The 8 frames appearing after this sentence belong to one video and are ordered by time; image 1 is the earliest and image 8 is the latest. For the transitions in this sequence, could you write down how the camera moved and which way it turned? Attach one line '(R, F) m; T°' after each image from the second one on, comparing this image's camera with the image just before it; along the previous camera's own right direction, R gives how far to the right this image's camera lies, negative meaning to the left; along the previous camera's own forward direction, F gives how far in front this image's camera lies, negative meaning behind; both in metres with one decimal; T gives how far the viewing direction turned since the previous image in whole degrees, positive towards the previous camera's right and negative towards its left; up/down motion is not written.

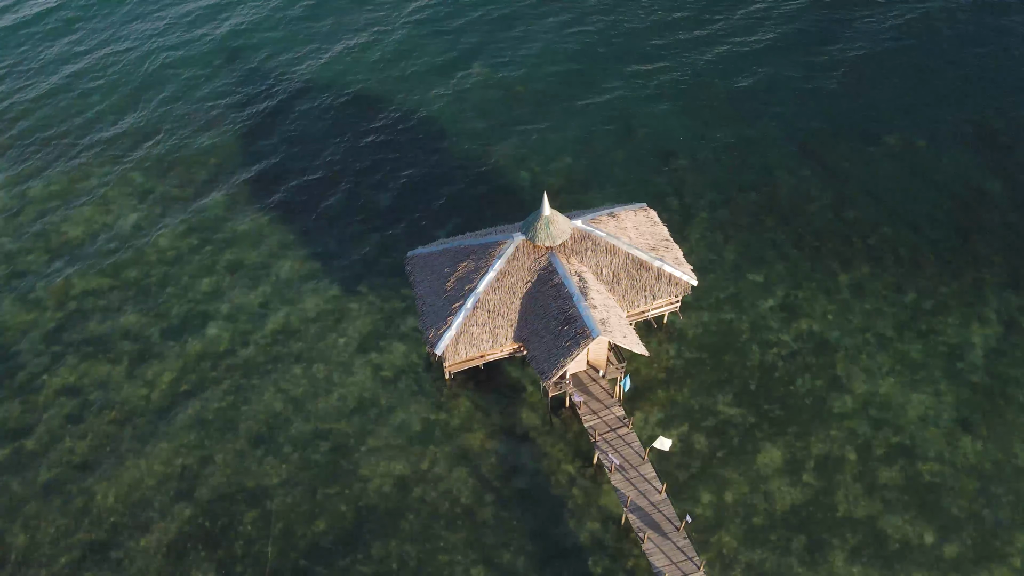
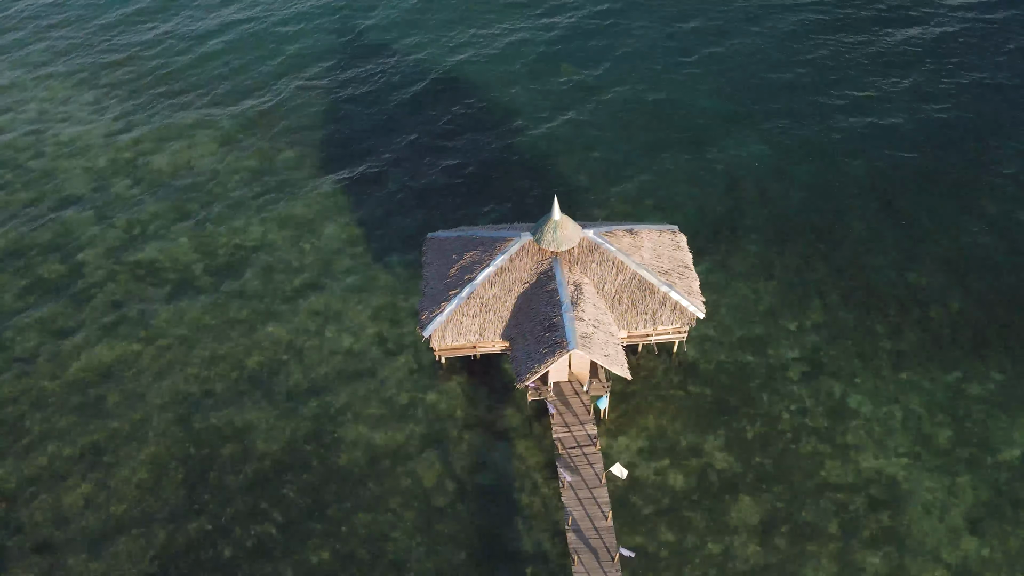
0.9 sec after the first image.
(+3.9, +0.4) m; -9°
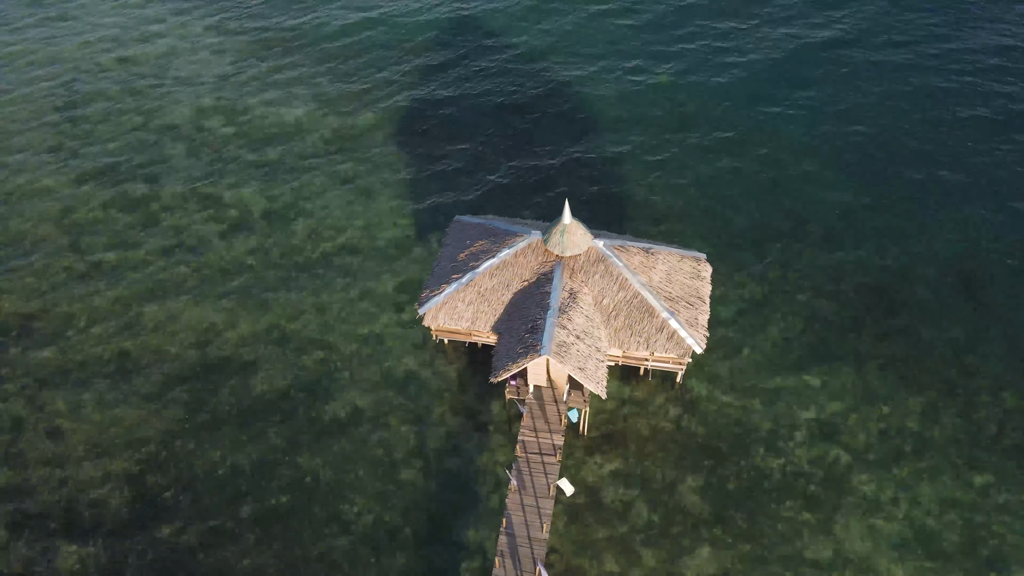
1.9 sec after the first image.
(+4.1, +0.5) m; -10°
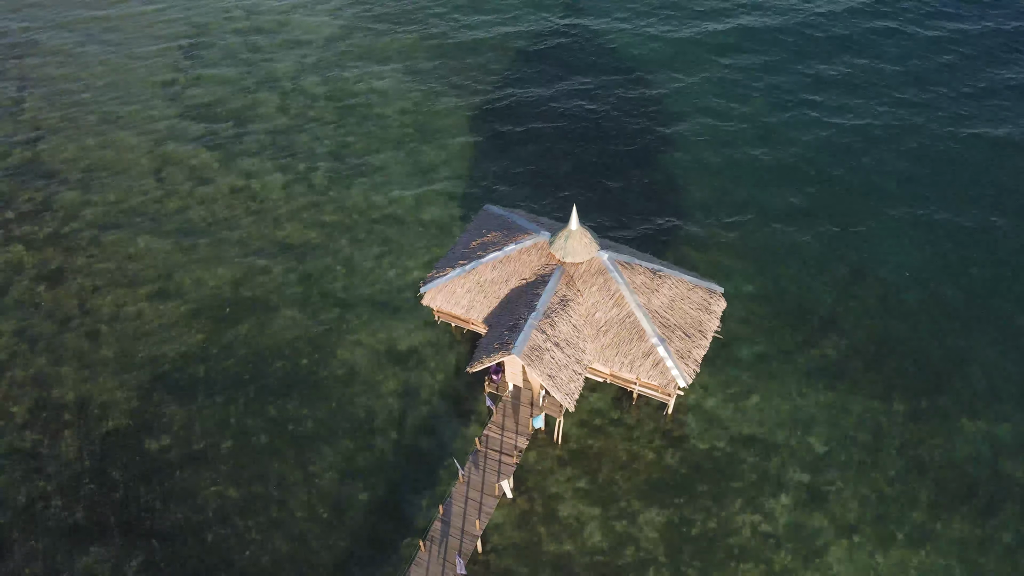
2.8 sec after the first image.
(+4.0, +0.4) m; -10°
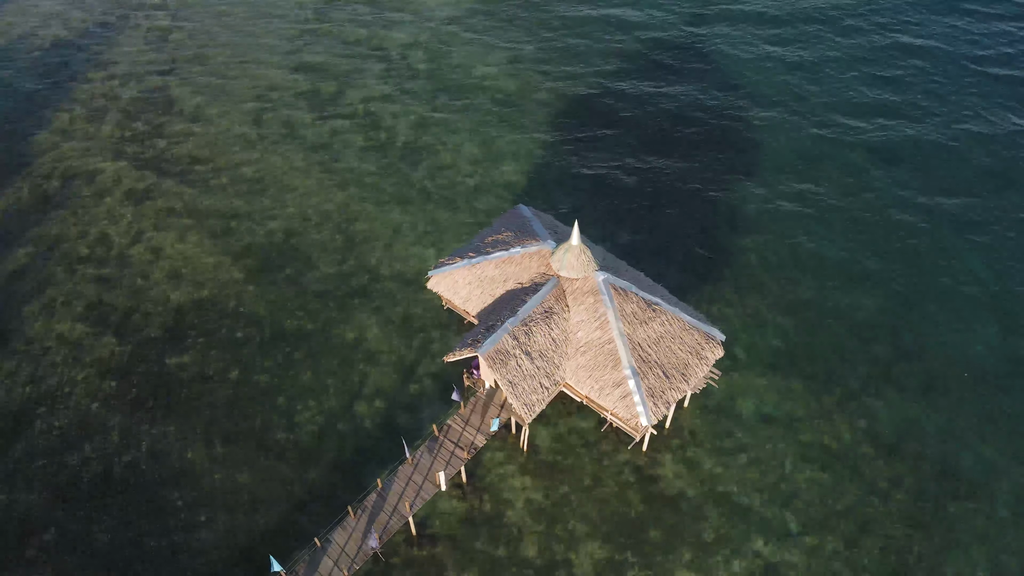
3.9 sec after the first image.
(+4.5, +0.3) m; -10°
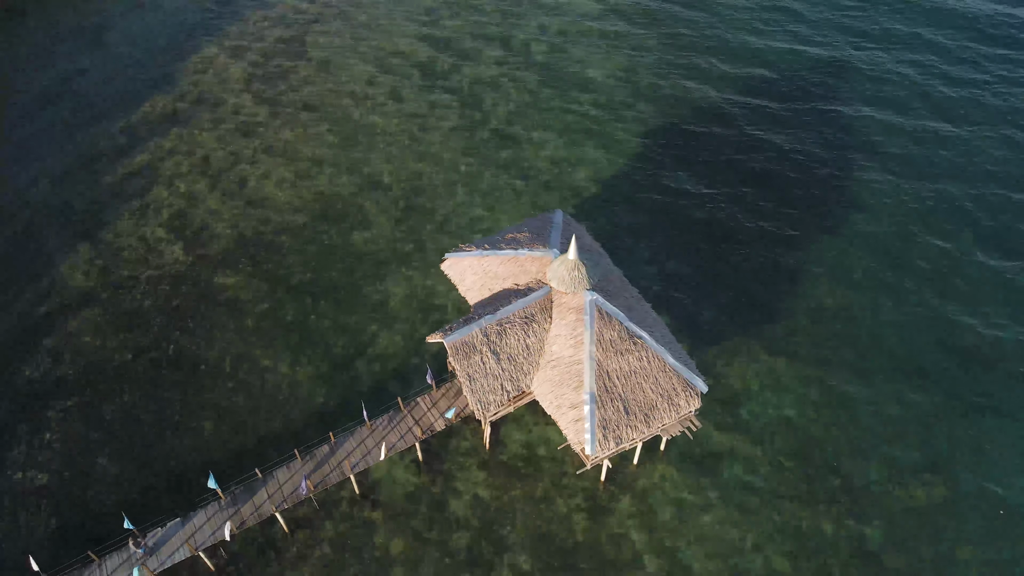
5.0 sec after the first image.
(+5.0, +0.4) m; -12°
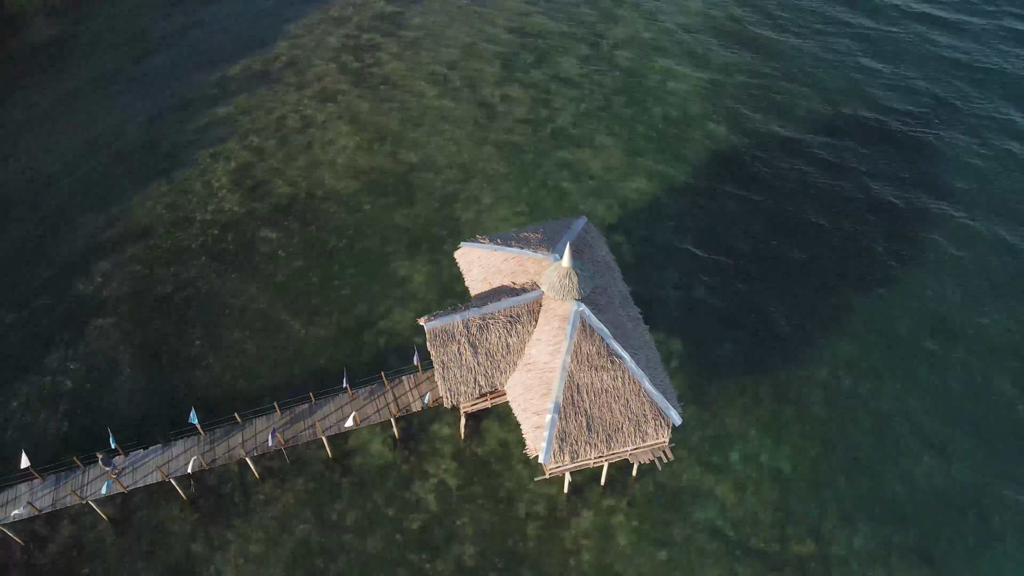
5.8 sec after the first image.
(+3.6, +0.2) m; -8°
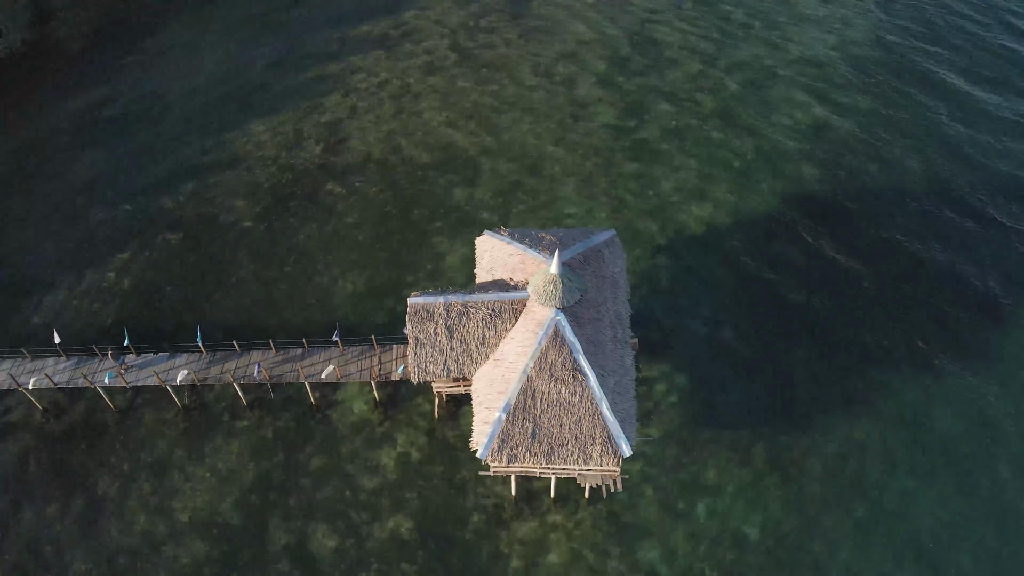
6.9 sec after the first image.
(+4.6, +0.4) m; -11°
